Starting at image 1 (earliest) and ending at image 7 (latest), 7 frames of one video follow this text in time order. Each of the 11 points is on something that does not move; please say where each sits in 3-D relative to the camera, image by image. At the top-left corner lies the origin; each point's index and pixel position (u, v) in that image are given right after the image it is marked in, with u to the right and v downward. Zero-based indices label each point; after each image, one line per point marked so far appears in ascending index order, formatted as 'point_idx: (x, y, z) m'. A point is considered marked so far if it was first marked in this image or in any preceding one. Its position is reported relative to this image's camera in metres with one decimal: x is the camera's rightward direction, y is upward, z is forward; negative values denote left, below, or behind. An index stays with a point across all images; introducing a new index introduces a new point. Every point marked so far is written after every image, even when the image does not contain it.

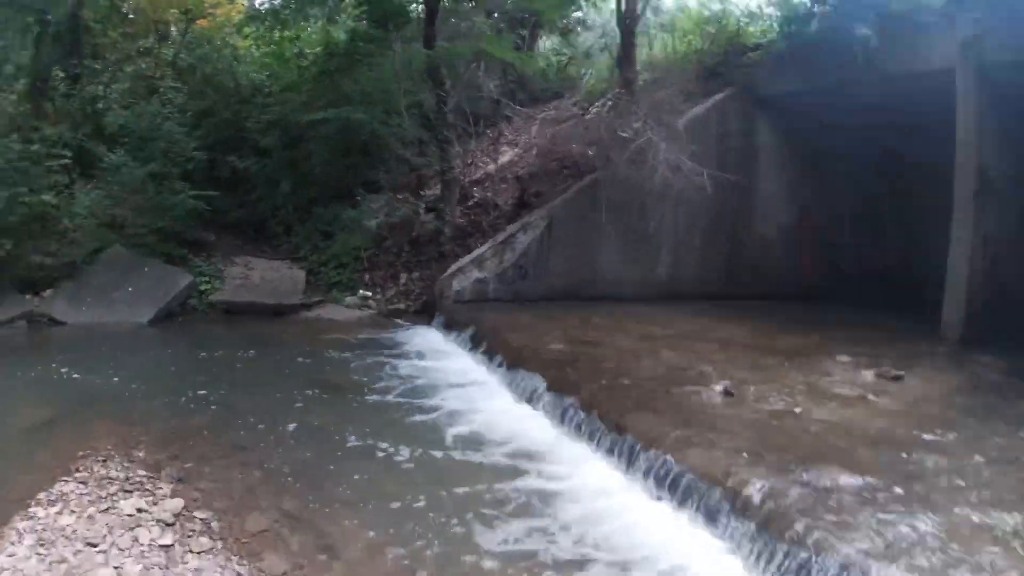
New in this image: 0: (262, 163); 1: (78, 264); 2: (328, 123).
0: (-4.3, +2.2, +12.1) m
1: (-6.6, +0.3, +10.4) m
2: (-3.2, +2.9, +12.2) m
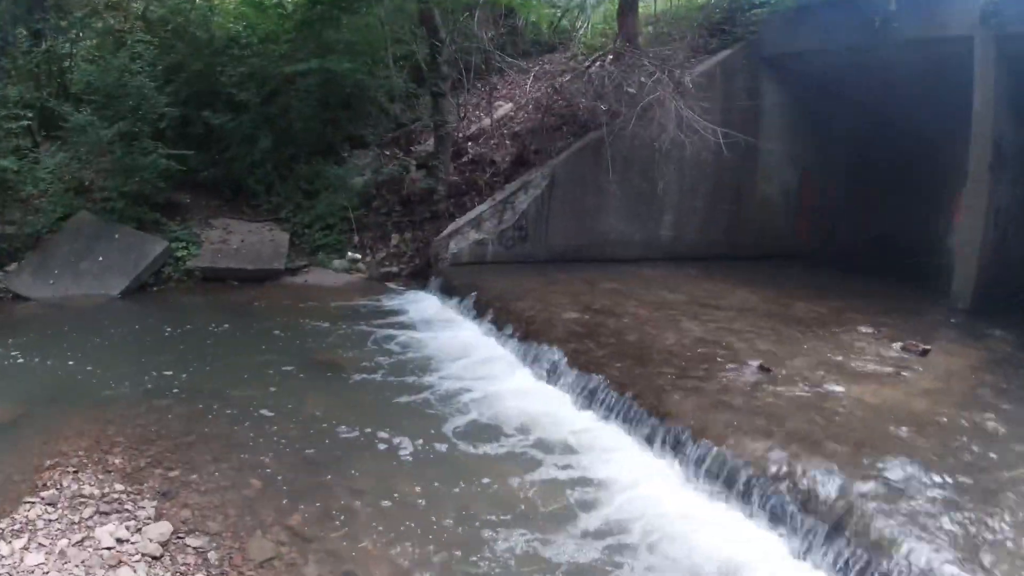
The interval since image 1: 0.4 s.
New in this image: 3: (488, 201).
0: (-4.4, +2.7, +11.2) m
1: (-6.5, +0.7, +9.6) m
2: (-3.2, +3.5, +11.3) m
3: (-0.1, +1.3, +10.5) m
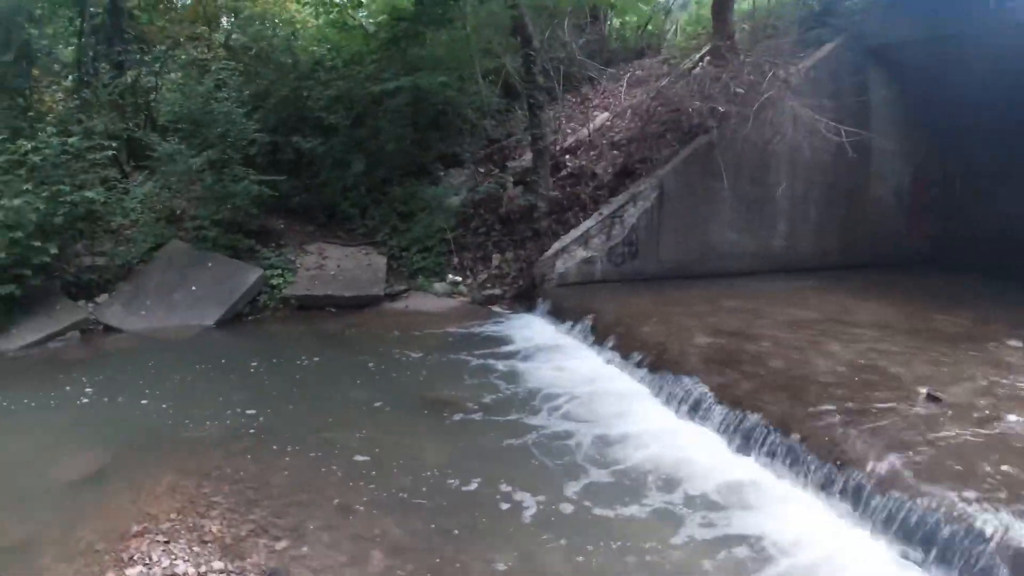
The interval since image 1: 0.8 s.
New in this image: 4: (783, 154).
0: (-2.9, +2.3, +10.9) m
1: (-5.1, +0.3, +9.4) m
2: (-1.7, +3.1, +10.9) m
3: (+1.3, +1.0, +9.7) m
4: (+4.1, +2.0, +10.3) m
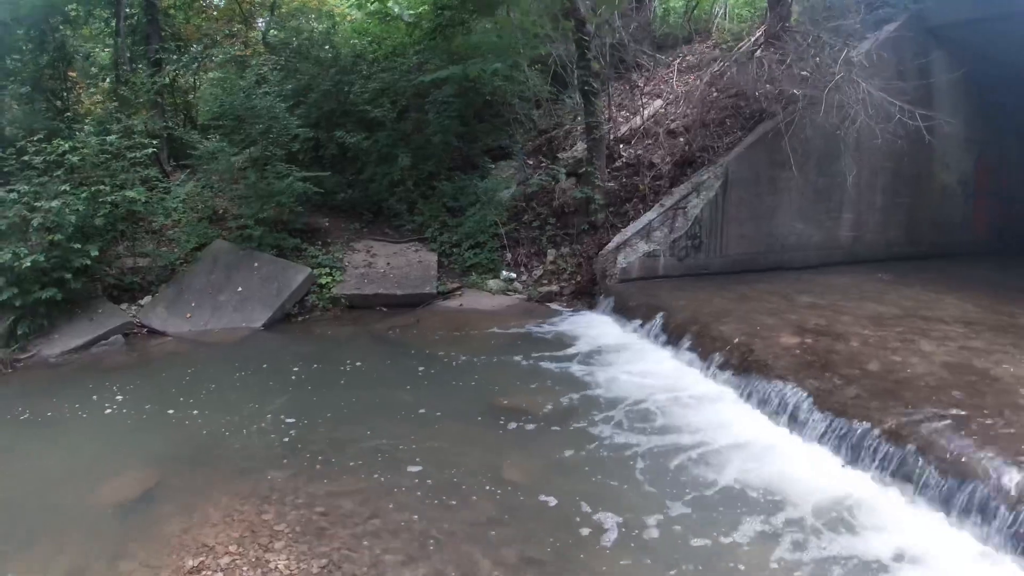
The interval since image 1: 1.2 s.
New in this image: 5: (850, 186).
0: (-2.1, +2.3, +10.5) m
1: (-4.4, +0.3, +9.1) m
2: (-1.0, +3.1, +10.5) m
3: (+2.0, +1.1, +9.2) m
4: (+4.8, +2.0, +9.7) m
5: (+4.8, +1.4, +9.8) m
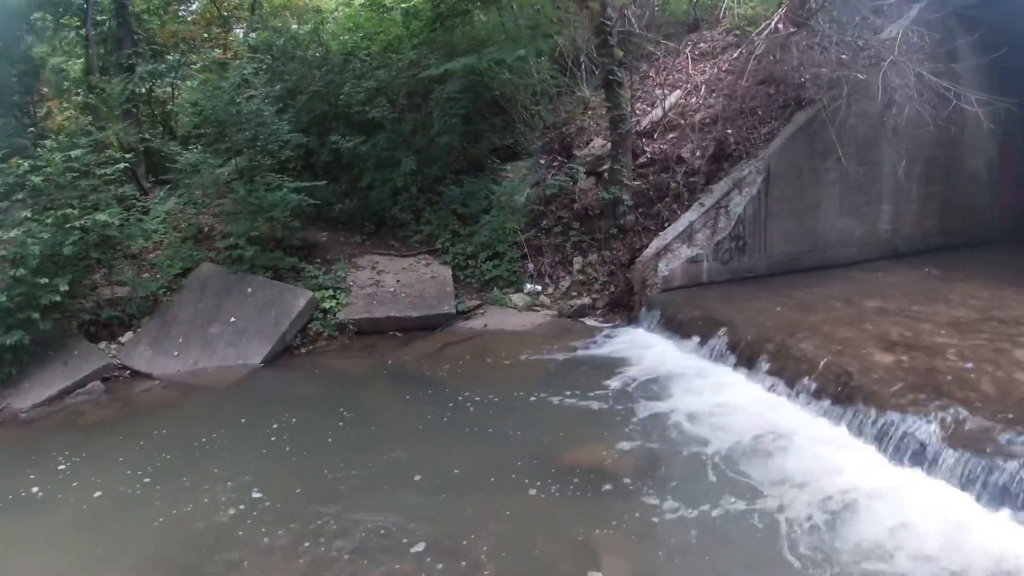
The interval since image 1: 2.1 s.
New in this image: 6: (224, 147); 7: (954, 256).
0: (-2.0, +2.0, +9.6) m
1: (-4.2, -0.1, +8.2) m
2: (-0.9, +2.9, +9.6) m
3: (+2.2, +1.0, +8.3) m
4: (+4.9, +2.1, +8.9) m
5: (+5.0, +1.5, +9.1) m
6: (-3.7, +1.8, +8.8) m
7: (+6.1, +0.4, +9.5) m
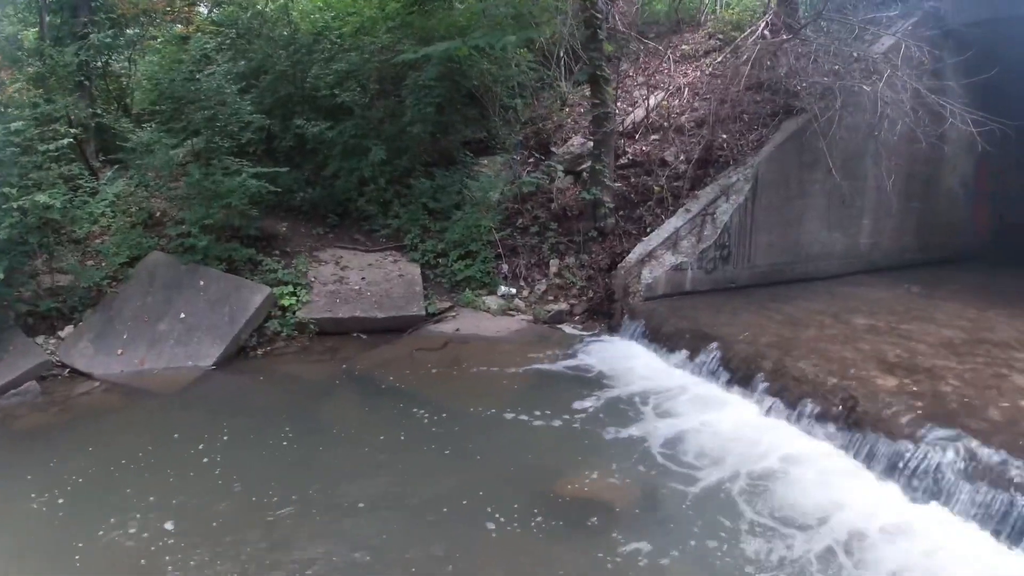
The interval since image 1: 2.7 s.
0: (-2.3, +2.1, +9.1) m
1: (-4.5, 0.0, +7.6) m
2: (-1.2, +2.9, +9.1) m
3: (+1.9, +0.9, +8.1) m
4: (+4.7, +1.9, +8.7) m
5: (+4.7, +1.3, +8.9) m
6: (-4.0, +1.9, +8.2) m
7: (+5.8, +0.2, +9.5) m
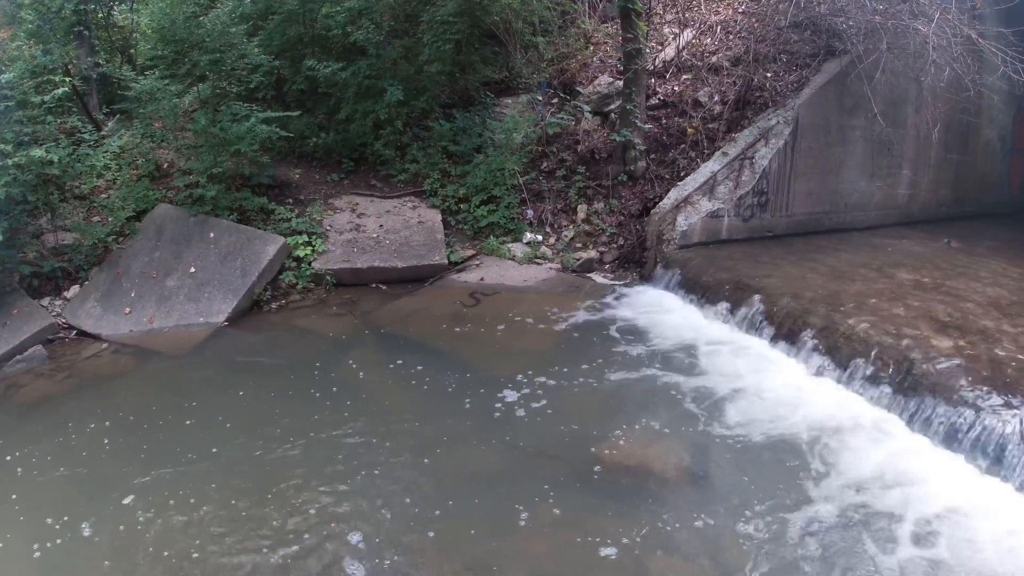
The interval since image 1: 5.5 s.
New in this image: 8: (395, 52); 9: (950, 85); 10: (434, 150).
0: (-2.0, +2.7, +8.6) m
1: (-4.2, +0.6, +7.3) m
2: (-0.9, +3.5, +8.6) m
3: (+2.2, +1.4, +7.6) m
4: (+4.9, +2.5, +8.2) m
5: (+4.9, +1.9, +8.4) m
6: (-3.7, +2.5, +7.8) m
7: (+6.0, +0.8, +9.0) m
8: (-1.5, +2.9, +8.7) m
9: (+5.3, +2.5, +8.4) m
10: (-1.0, +1.7, +8.6) m
